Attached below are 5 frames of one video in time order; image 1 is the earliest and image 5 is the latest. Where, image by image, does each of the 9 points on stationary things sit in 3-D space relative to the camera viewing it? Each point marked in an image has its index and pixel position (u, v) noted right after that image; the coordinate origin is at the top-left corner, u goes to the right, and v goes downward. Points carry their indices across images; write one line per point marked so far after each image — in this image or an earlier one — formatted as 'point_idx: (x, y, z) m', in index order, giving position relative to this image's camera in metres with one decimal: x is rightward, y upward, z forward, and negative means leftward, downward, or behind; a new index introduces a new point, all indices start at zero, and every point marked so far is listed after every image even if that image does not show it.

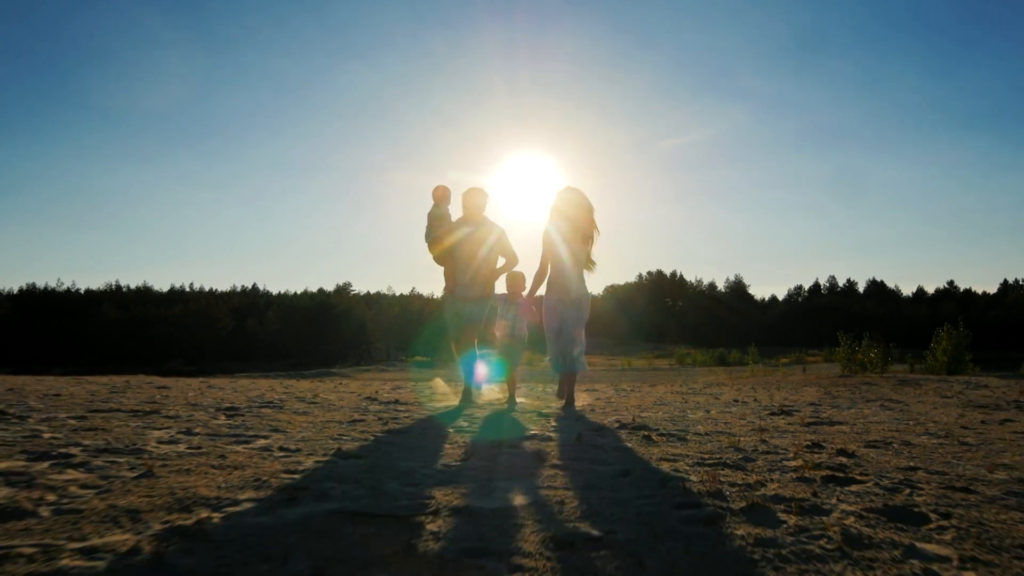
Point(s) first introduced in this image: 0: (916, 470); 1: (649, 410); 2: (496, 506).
0: (+1.9, -0.8, +3.3) m
1: (+1.3, -1.1, +6.8) m
2: (0.0, -0.8, +3.0) m
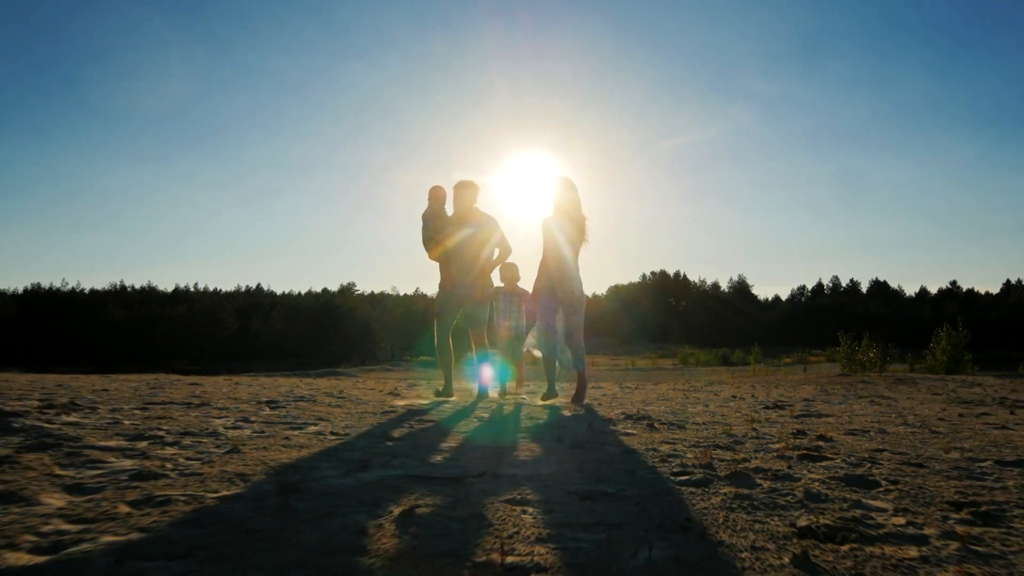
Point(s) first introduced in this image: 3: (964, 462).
0: (+2.0, -0.9, +3.9) m
1: (+1.4, -1.2, +7.4) m
2: (+0.1, -0.9, +3.5) m
3: (+2.2, -0.8, +3.5) m
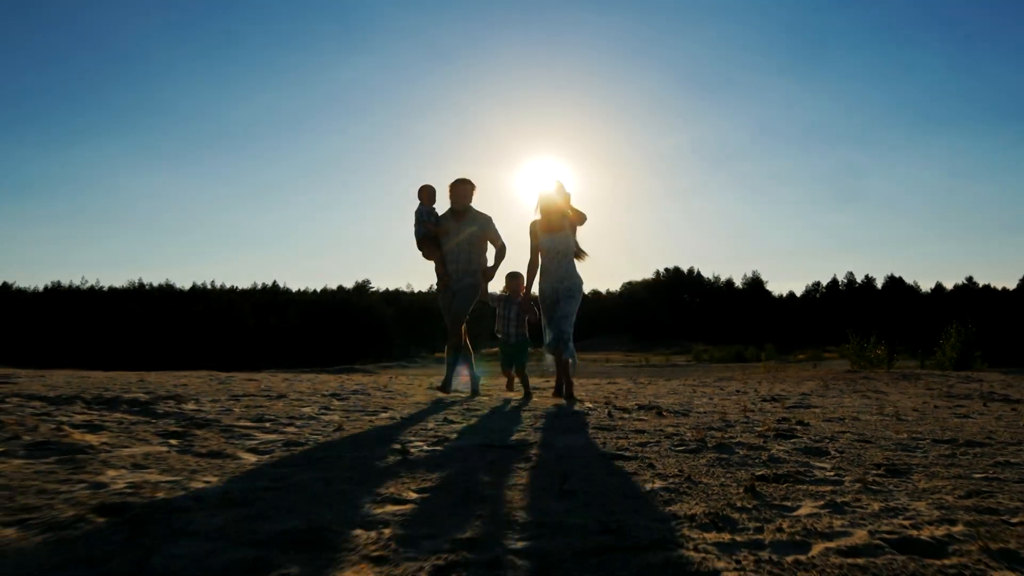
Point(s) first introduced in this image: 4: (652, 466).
0: (+2.2, -0.9, +4.8) m
1: (+1.7, -1.2, +8.3) m
2: (+0.3, -0.9, +4.5) m
3: (+2.4, -0.9, +4.5) m
4: (+0.7, -0.9, +3.7) m
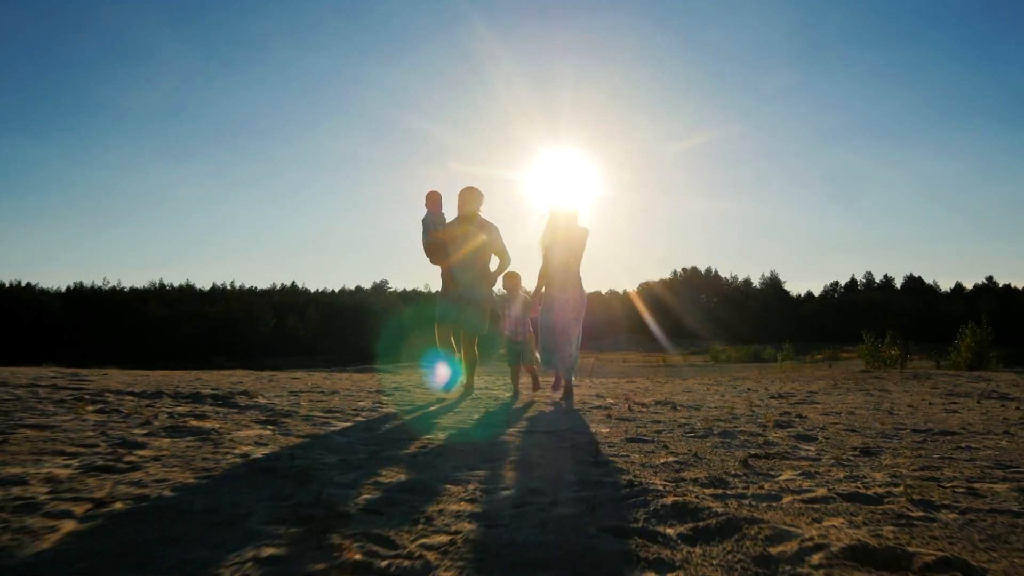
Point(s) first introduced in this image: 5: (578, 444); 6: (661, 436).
0: (+2.5, -1.0, +5.5) m
1: (+2.0, -1.3, +9.0) m
2: (+0.6, -1.0, +5.2) m
3: (+2.7, -1.0, +5.1) m
4: (+0.9, -0.9, +4.4) m
5: (+0.4, -1.0, +4.6) m
6: (+1.0, -1.0, +4.9) m
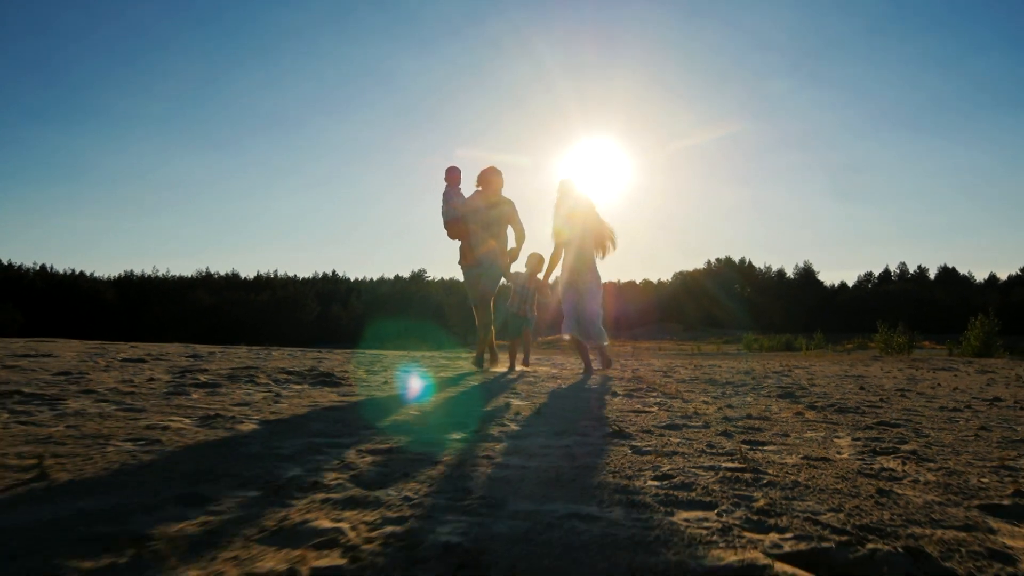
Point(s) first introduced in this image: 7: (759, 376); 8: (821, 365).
0: (+4.2, -1.2, +10.4) m
1: (+3.9, -1.4, +13.9) m
2: (+2.3, -1.2, +10.2) m
3: (+4.4, -1.2, +10.0) m
4: (+2.6, -1.1, +9.4) m
5: (+2.1, -1.2, +9.6) m
6: (+2.7, -1.2, +9.9) m
7: (+3.1, -1.1, +9.3) m
8: (+6.3, -1.6, +15.2) m
